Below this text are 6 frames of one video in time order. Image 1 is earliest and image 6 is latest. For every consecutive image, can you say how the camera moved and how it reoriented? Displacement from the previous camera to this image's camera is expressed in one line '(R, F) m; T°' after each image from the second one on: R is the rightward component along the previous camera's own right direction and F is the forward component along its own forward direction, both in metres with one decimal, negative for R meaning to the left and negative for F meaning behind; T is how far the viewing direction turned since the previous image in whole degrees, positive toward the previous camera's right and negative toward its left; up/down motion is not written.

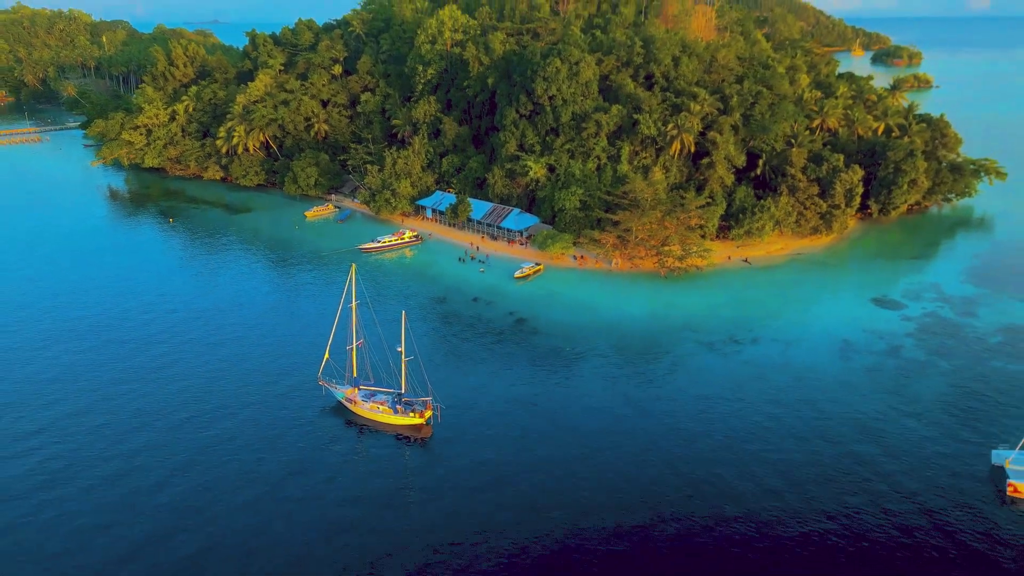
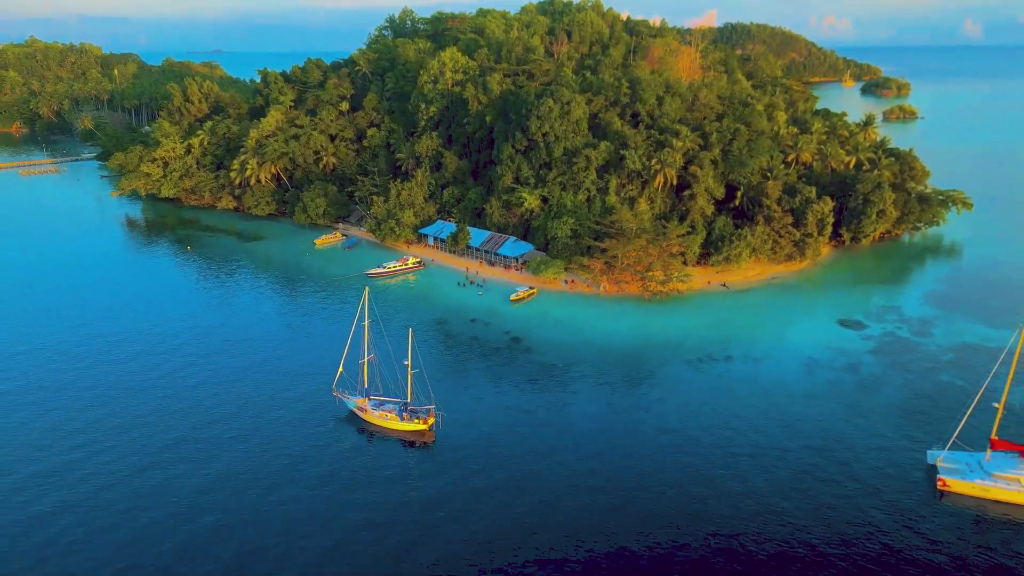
(+0.3, -3.8) m; 0°
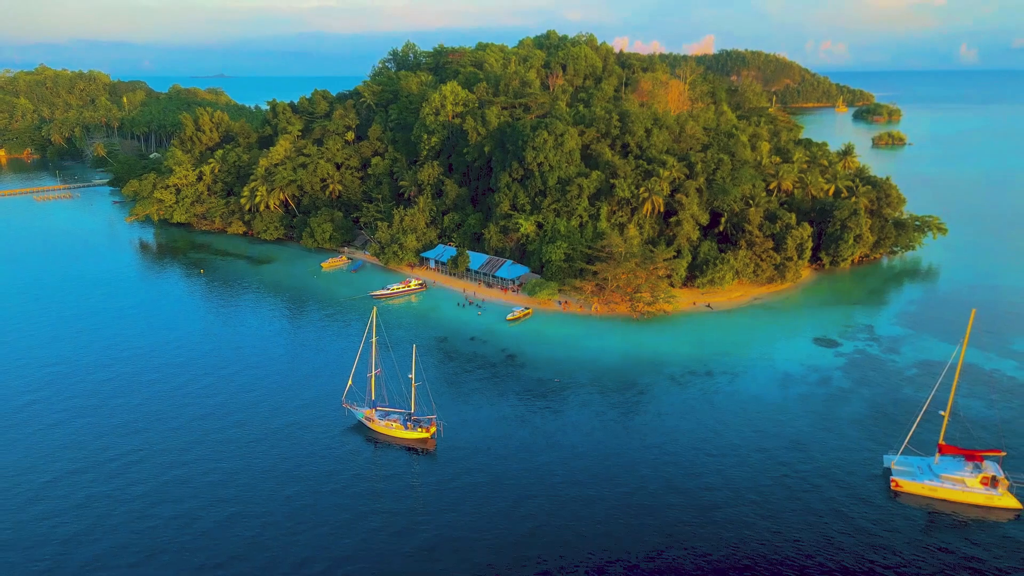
(+0.2, -3.2) m; 0°
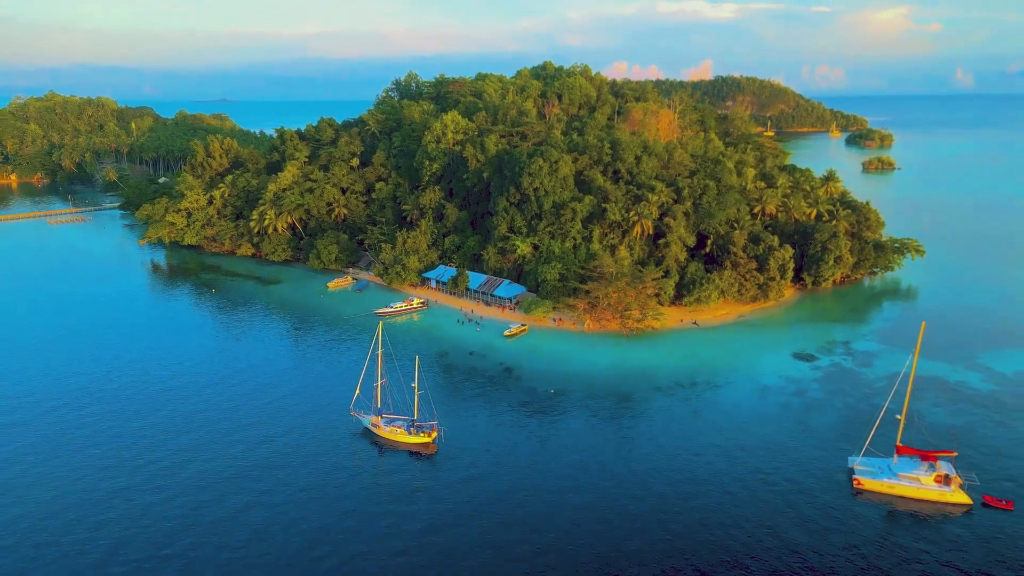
(+0.3, -3.2) m; 0°
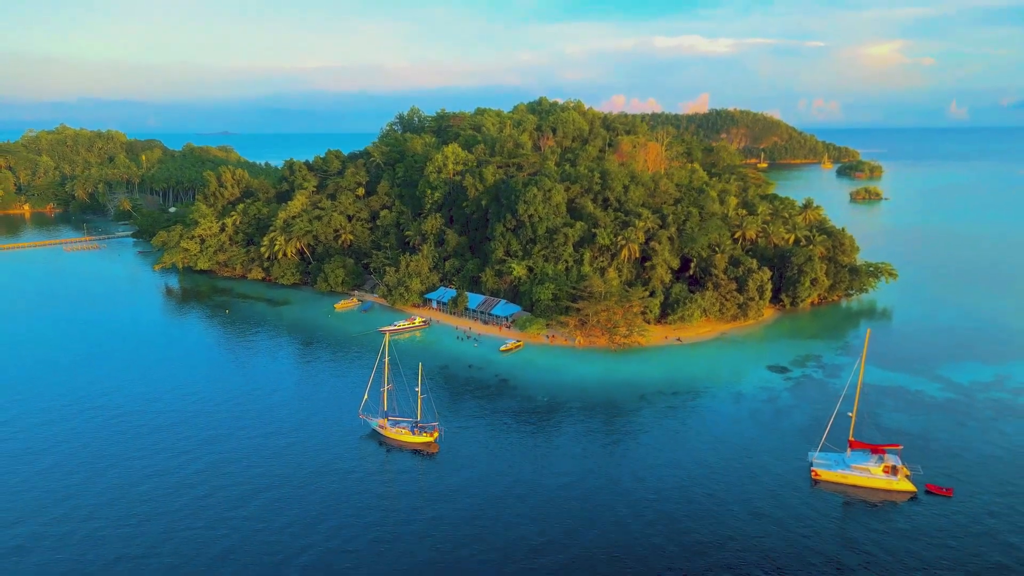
(+0.4, -4.4) m; 0°
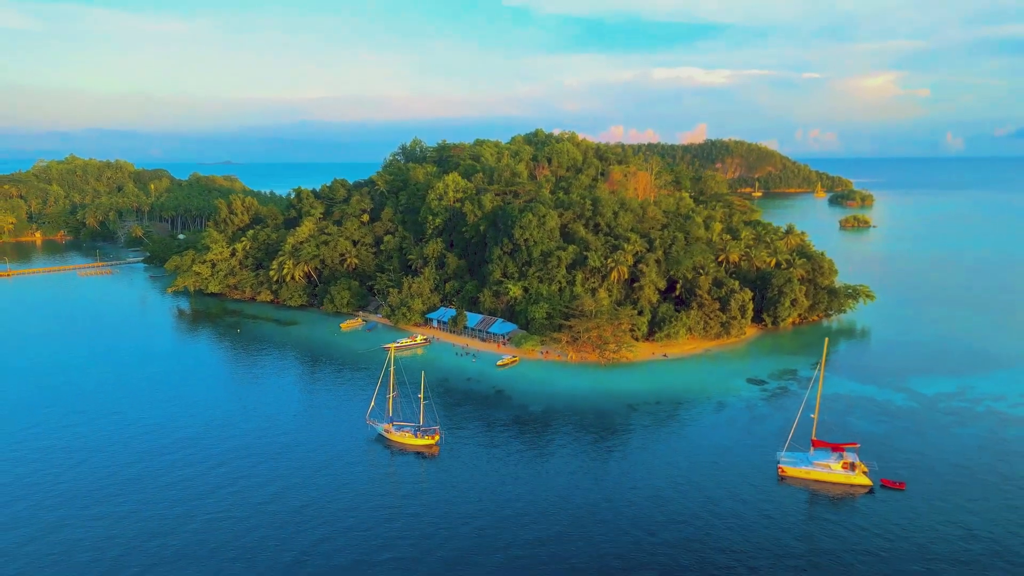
(+0.4, -4.3) m; 0°
